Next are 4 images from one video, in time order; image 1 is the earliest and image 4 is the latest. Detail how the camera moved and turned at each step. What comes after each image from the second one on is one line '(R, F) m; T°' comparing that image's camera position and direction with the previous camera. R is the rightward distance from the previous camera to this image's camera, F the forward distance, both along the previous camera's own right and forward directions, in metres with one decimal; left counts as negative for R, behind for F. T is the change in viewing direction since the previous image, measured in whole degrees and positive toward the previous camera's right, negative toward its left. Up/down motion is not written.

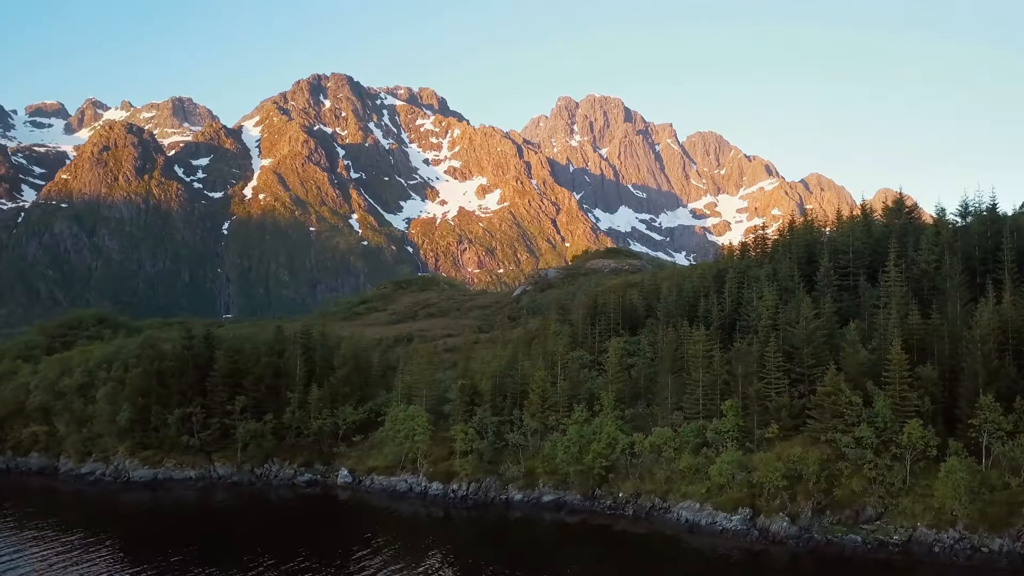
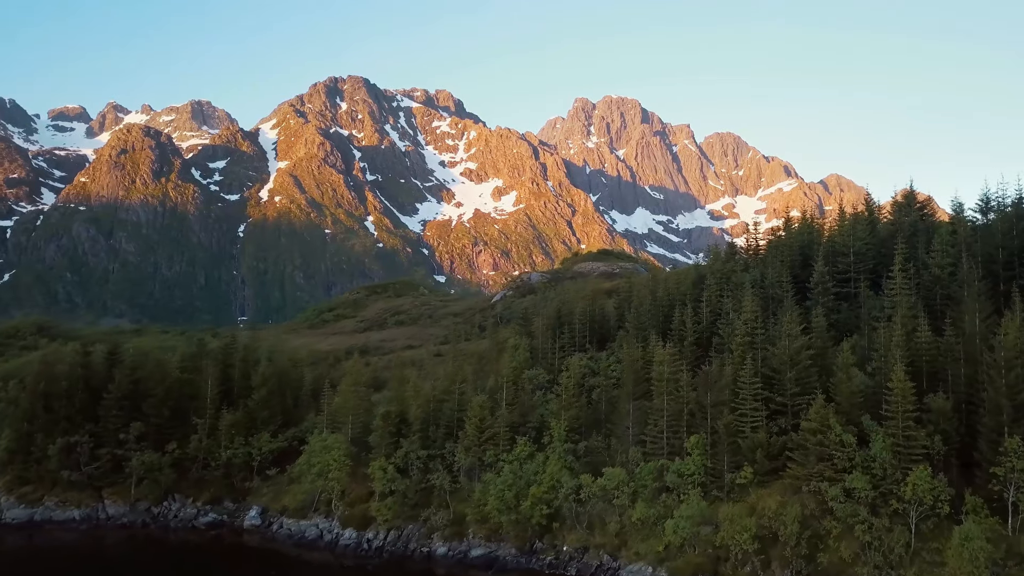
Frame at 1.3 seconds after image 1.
(+10.1, +16.5) m; -1°
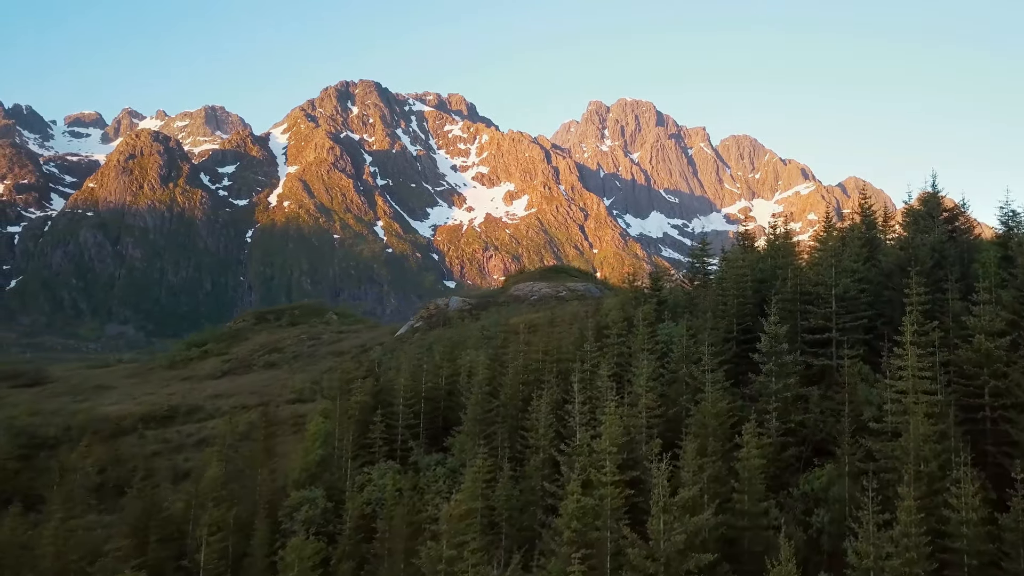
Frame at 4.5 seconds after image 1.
(+21.8, +42.3) m; -1°
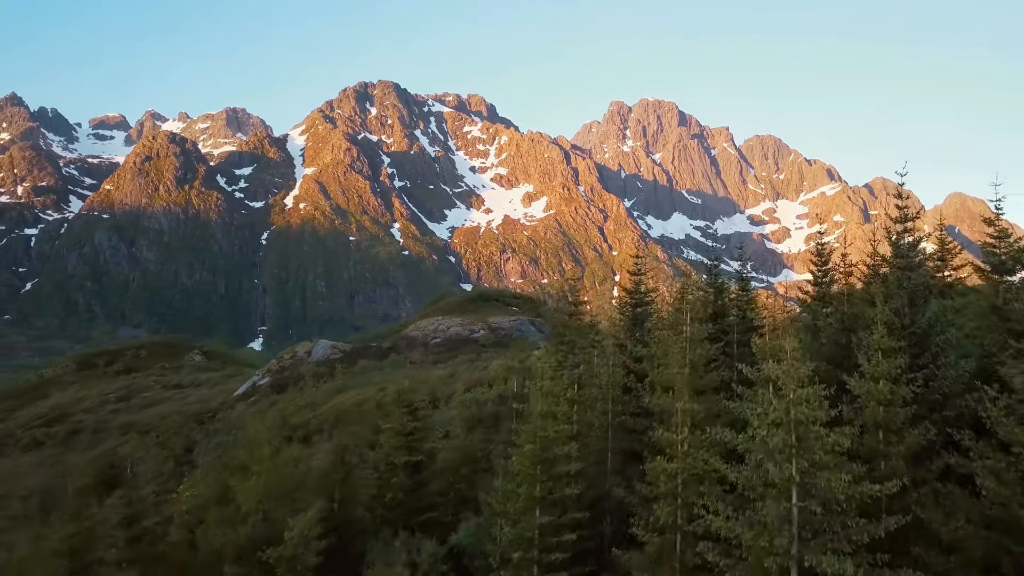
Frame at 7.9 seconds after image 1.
(+20.5, +45.5) m; -2°
